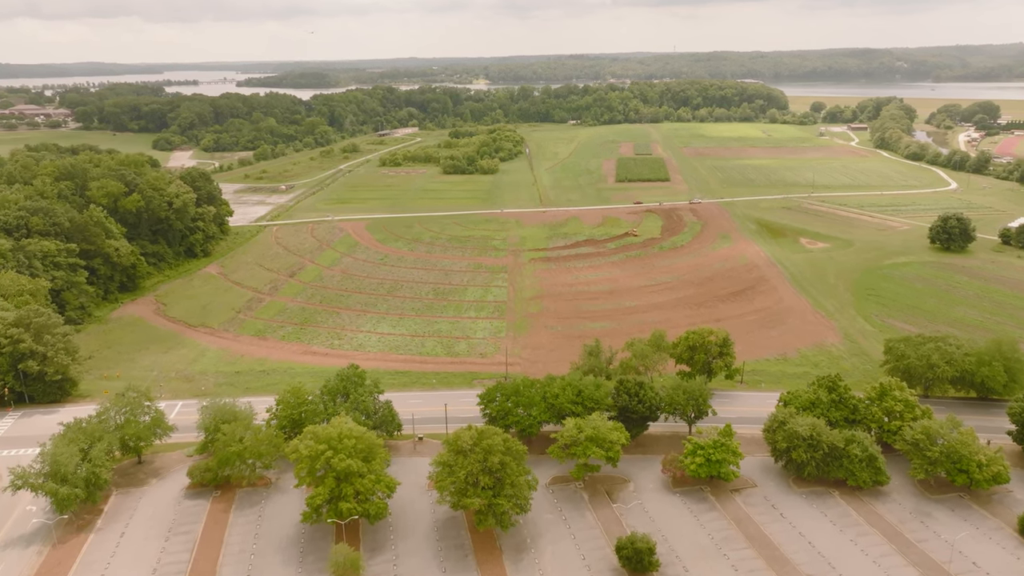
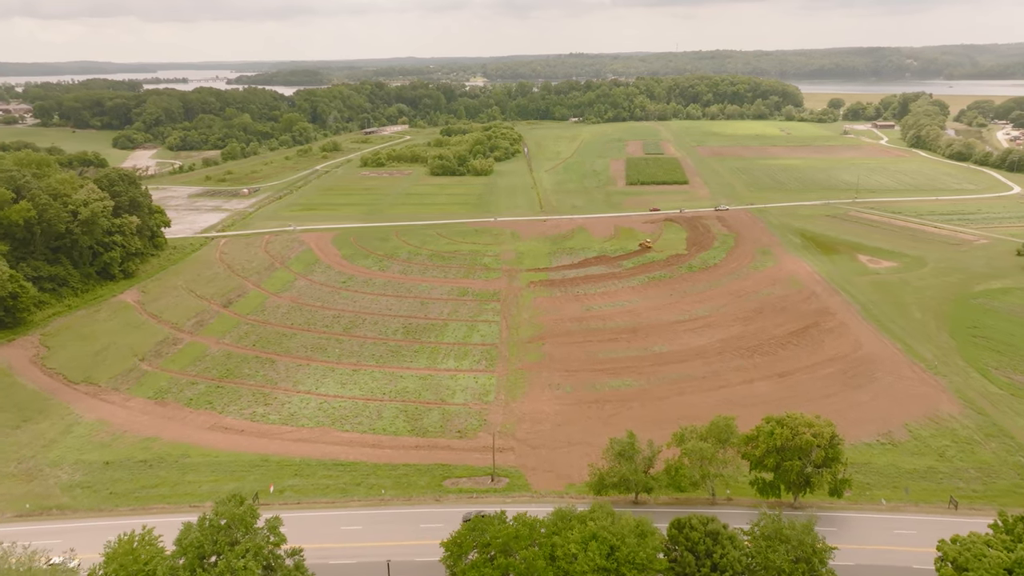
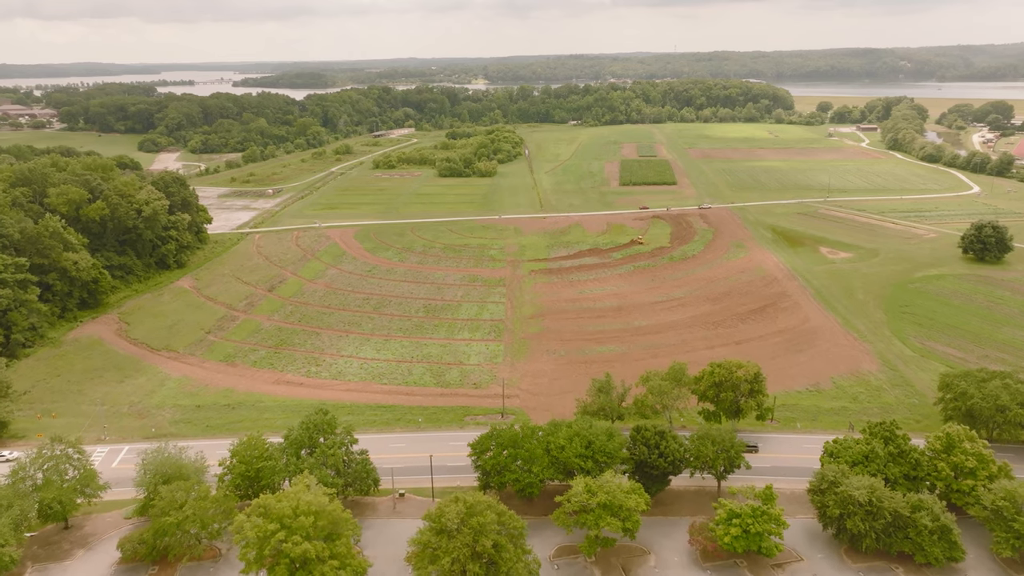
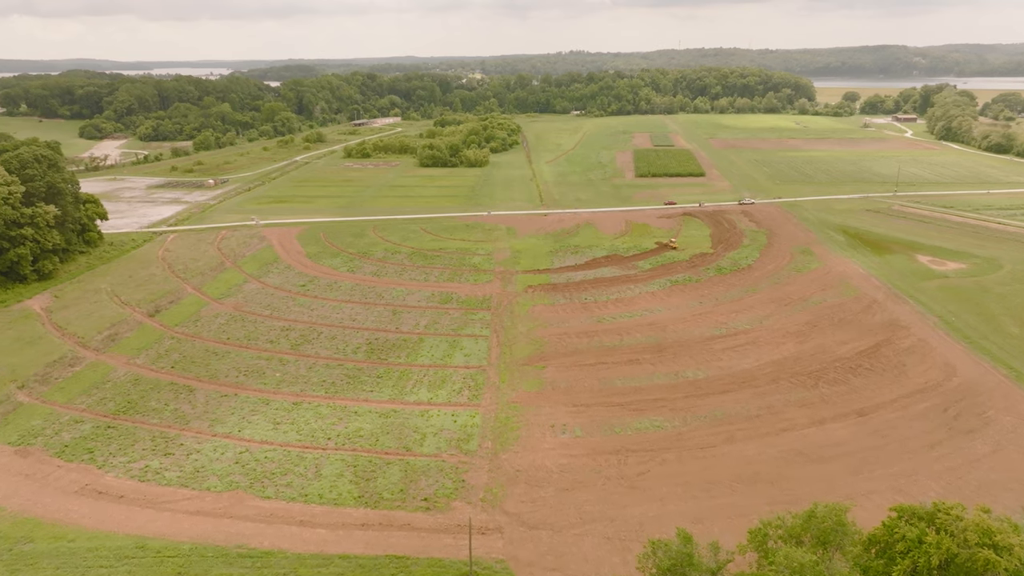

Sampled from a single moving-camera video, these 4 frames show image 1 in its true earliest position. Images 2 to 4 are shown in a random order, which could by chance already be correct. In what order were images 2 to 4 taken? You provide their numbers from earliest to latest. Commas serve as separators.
3, 2, 4
